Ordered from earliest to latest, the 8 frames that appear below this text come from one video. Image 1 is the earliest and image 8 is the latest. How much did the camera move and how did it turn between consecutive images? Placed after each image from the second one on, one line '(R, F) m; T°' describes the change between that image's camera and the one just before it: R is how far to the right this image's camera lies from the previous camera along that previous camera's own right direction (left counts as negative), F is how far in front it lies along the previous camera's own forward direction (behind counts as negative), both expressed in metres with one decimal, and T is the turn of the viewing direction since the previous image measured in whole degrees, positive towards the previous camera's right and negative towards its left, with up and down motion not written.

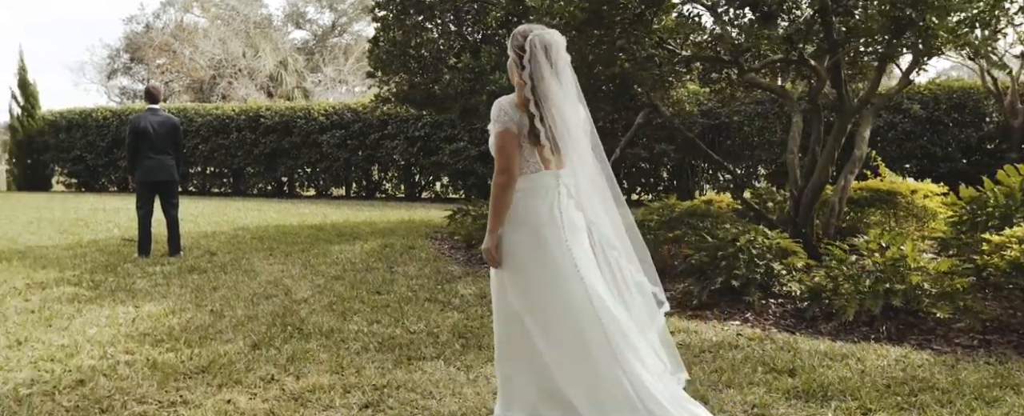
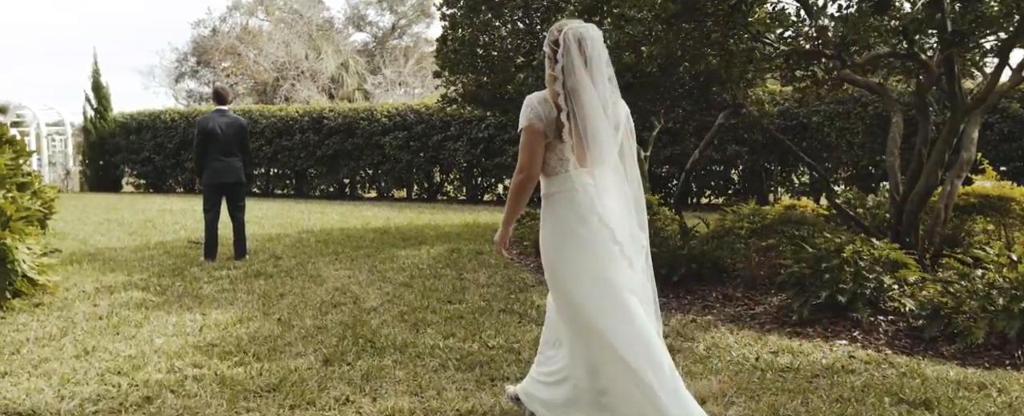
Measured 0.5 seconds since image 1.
(-0.2, +0.3) m; -4°
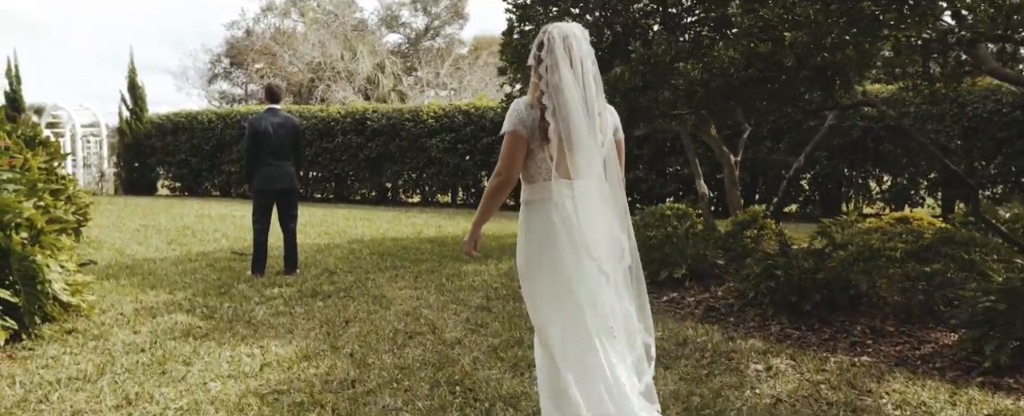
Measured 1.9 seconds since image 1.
(-0.5, +0.7) m; -2°
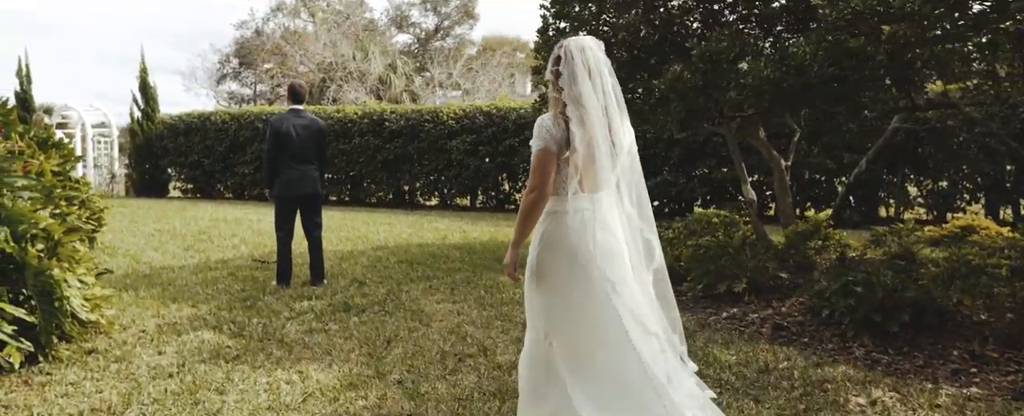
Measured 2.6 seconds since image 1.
(-0.3, +0.4) m; 0°
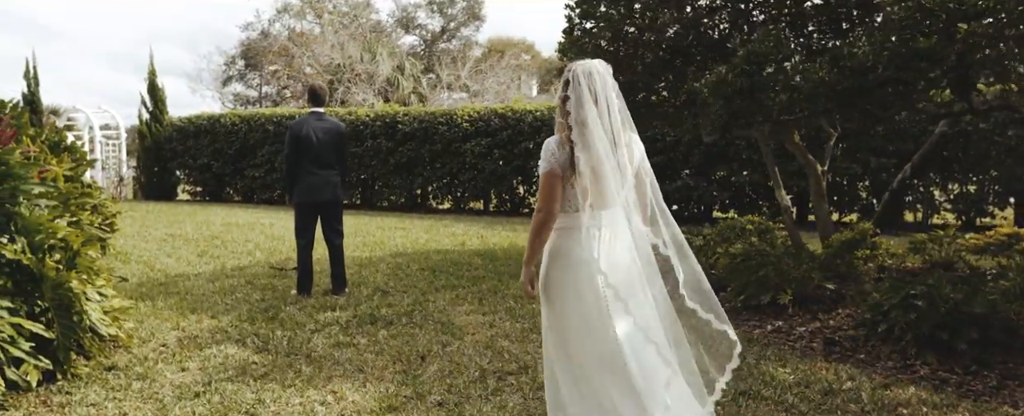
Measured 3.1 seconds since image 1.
(-0.2, +0.2) m; 0°
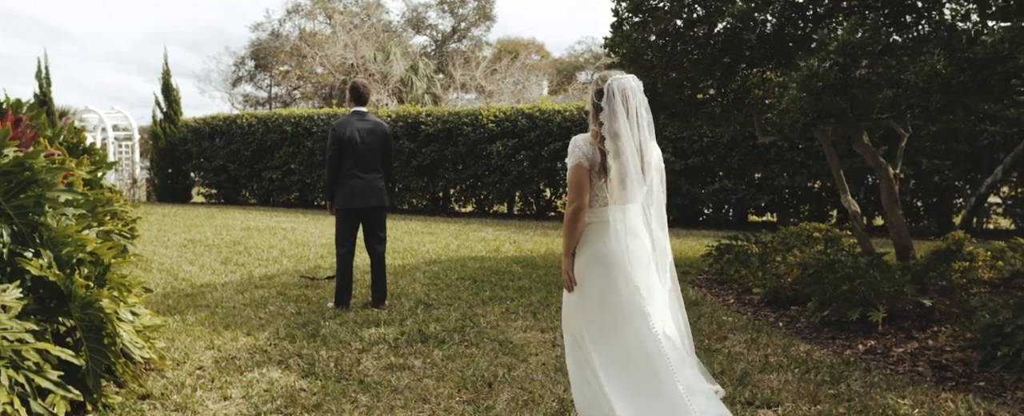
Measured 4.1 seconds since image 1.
(-0.4, +0.4) m; 0°
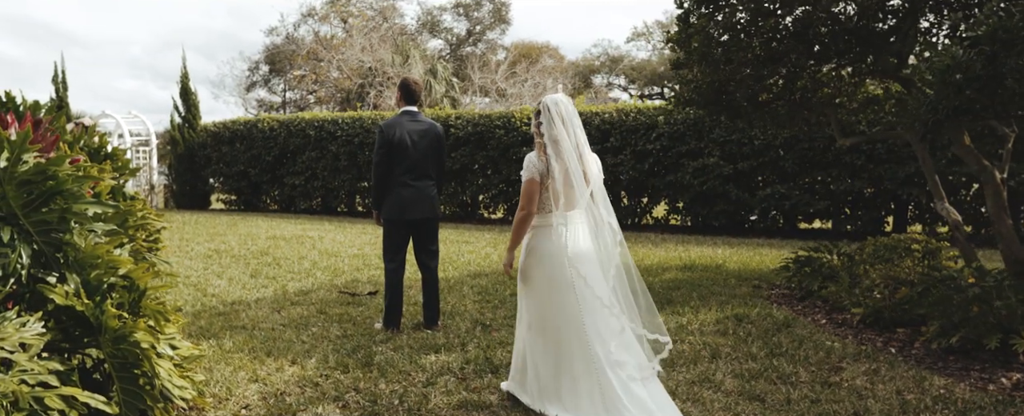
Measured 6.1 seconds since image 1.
(-0.4, +0.5) m; -1°
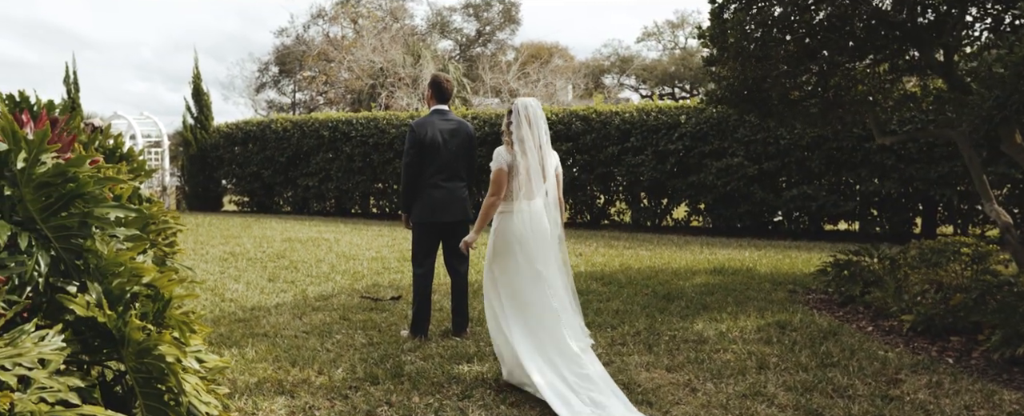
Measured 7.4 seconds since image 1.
(-0.2, +0.2) m; -1°
